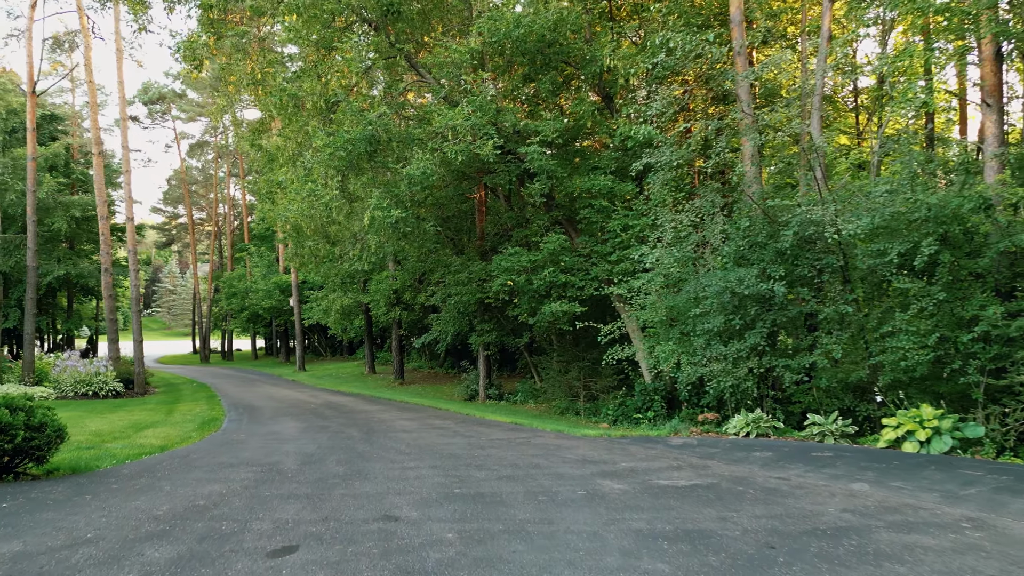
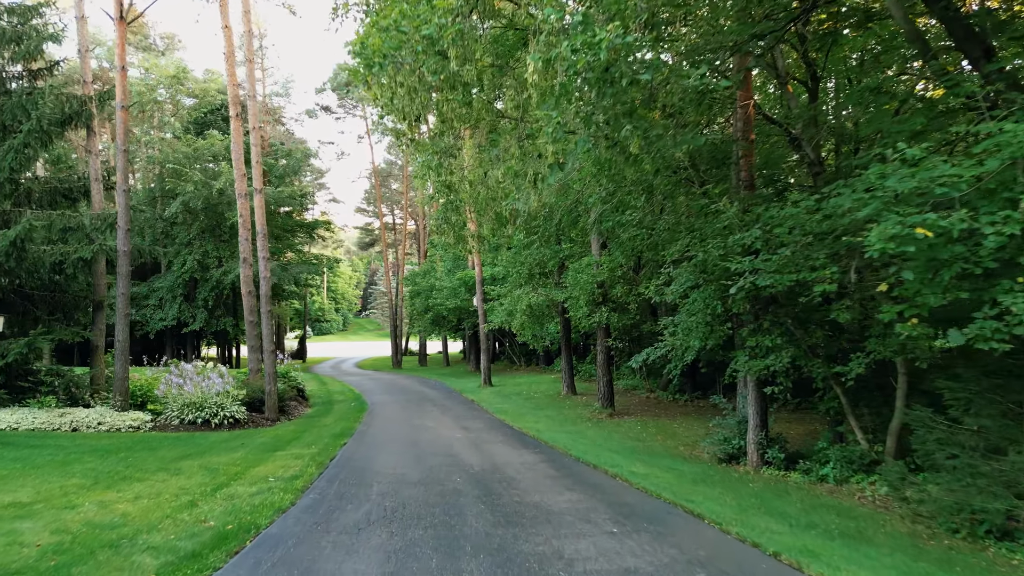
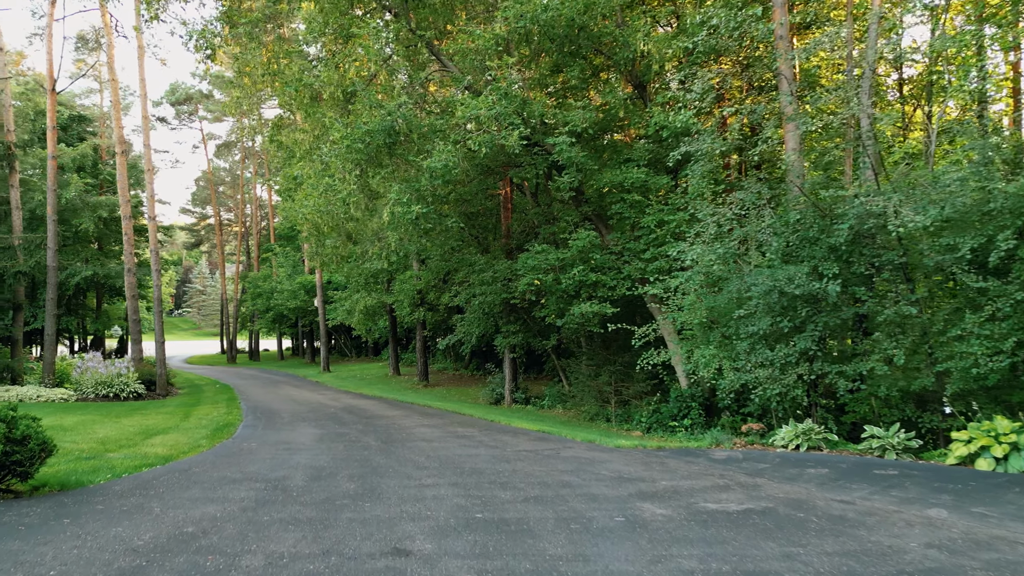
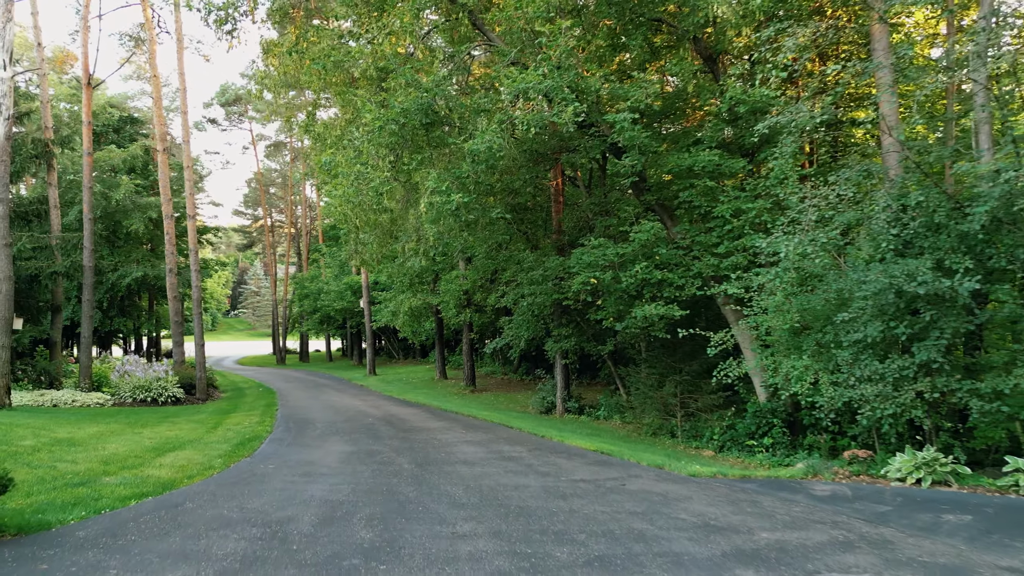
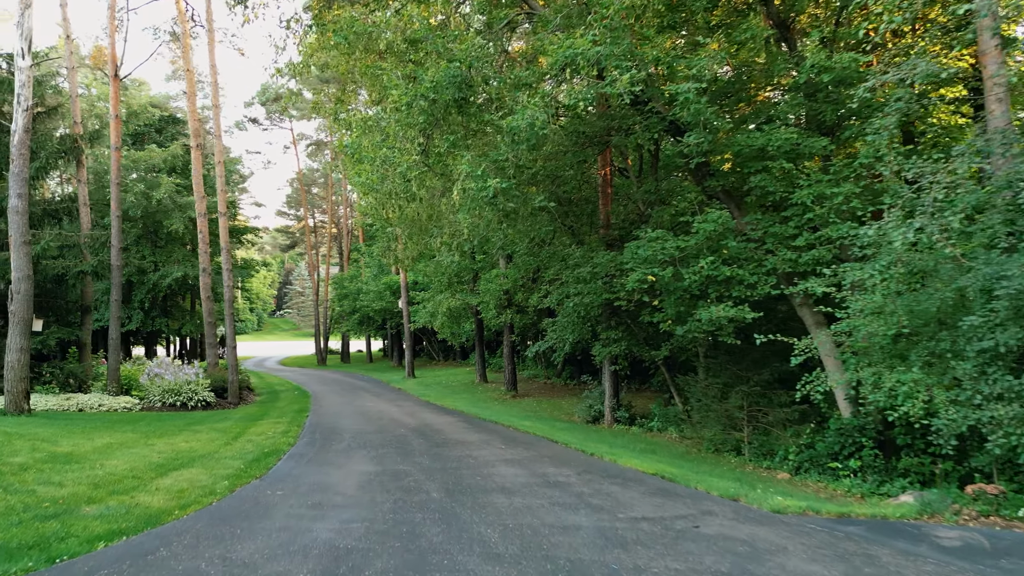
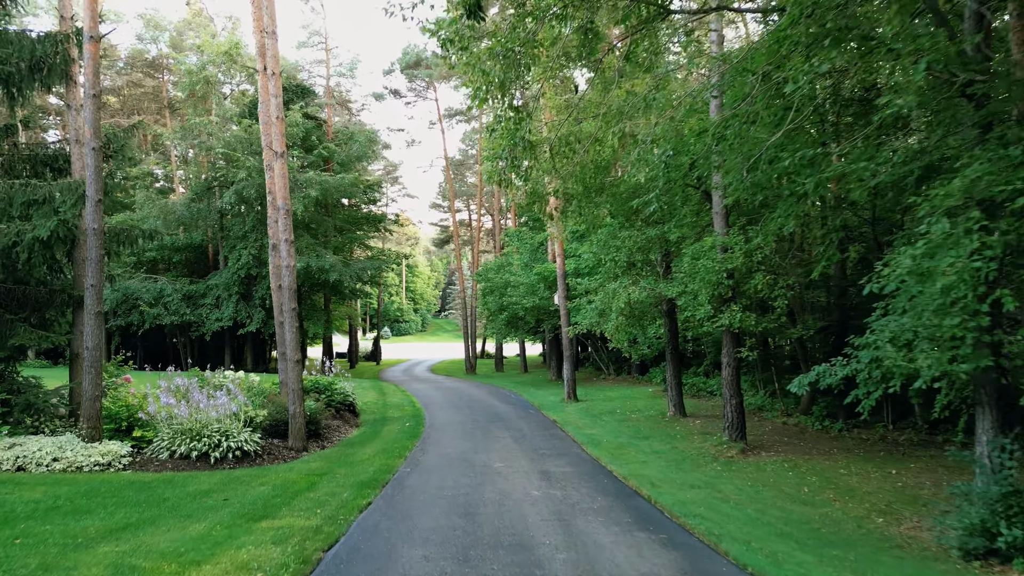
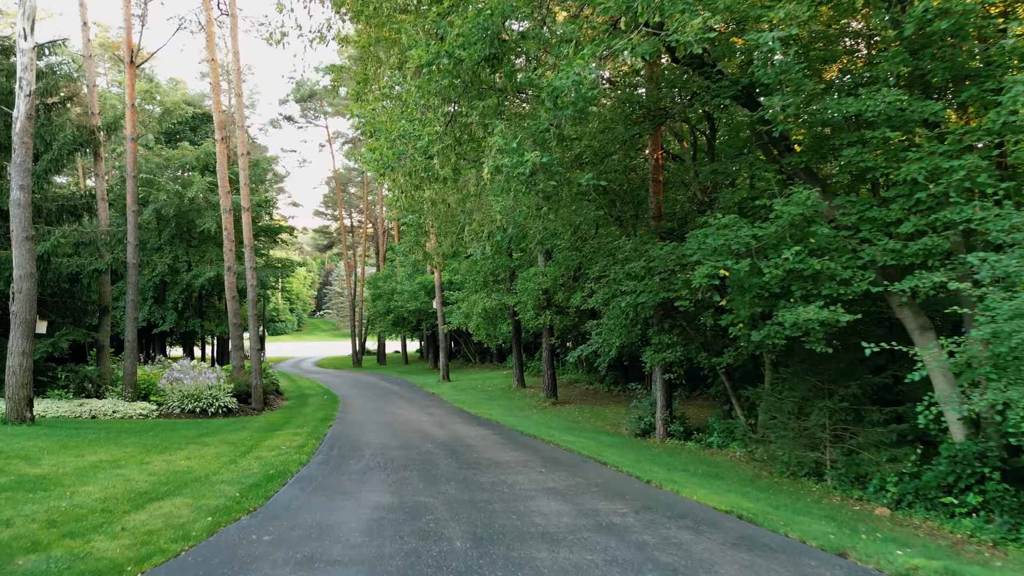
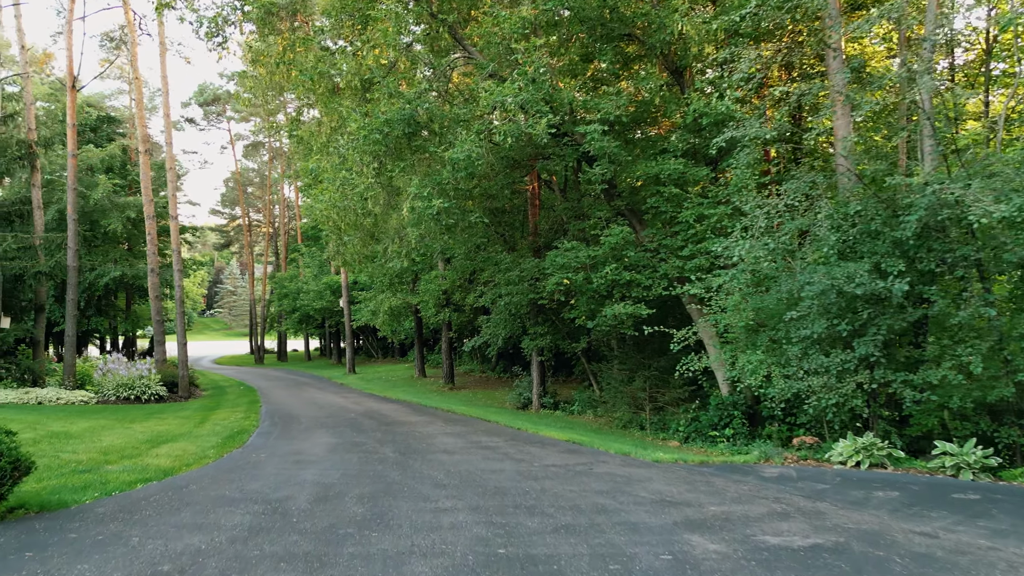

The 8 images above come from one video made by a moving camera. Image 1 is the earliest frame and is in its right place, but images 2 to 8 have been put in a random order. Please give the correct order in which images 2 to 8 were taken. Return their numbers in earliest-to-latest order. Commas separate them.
3, 8, 4, 5, 7, 2, 6
